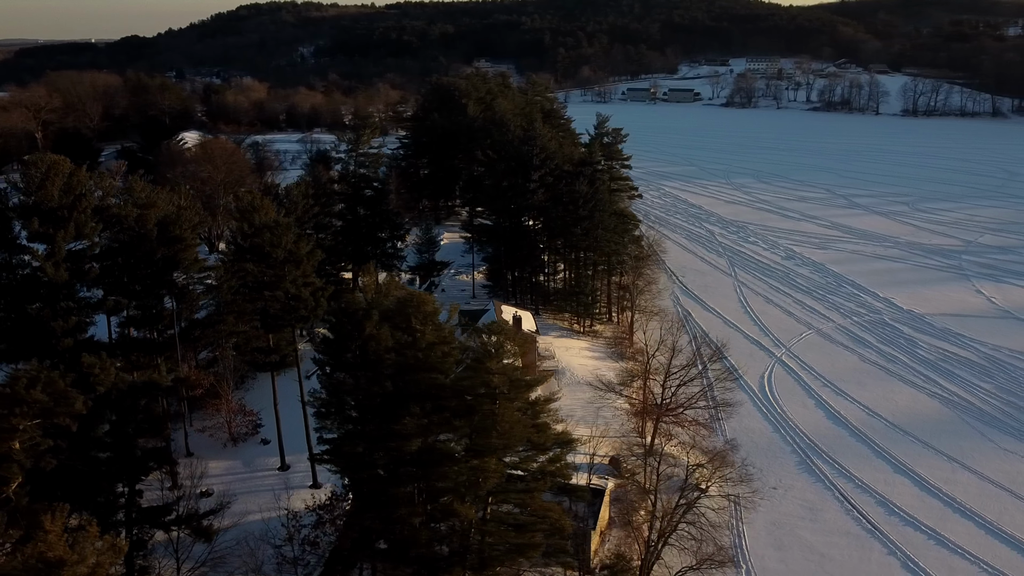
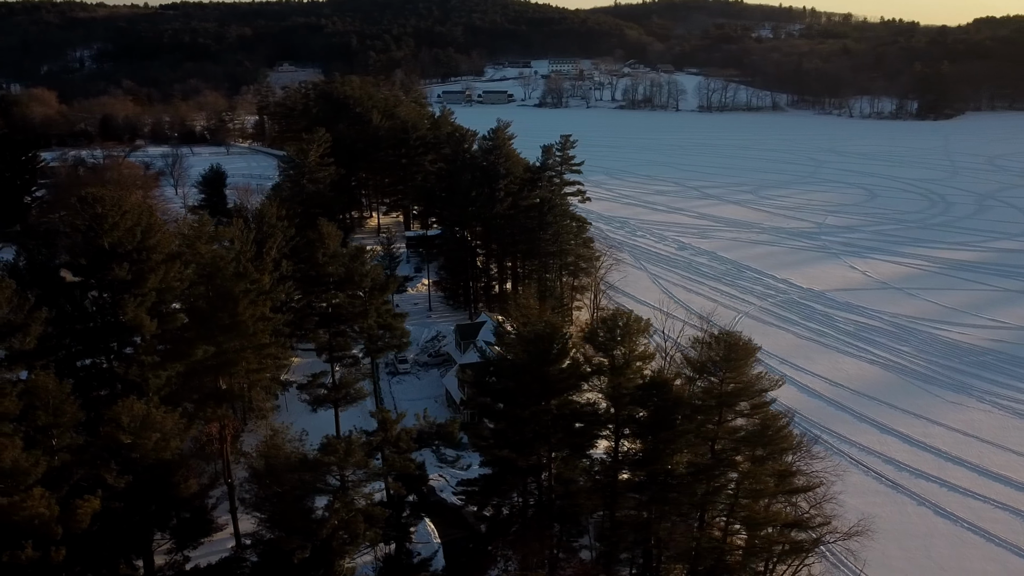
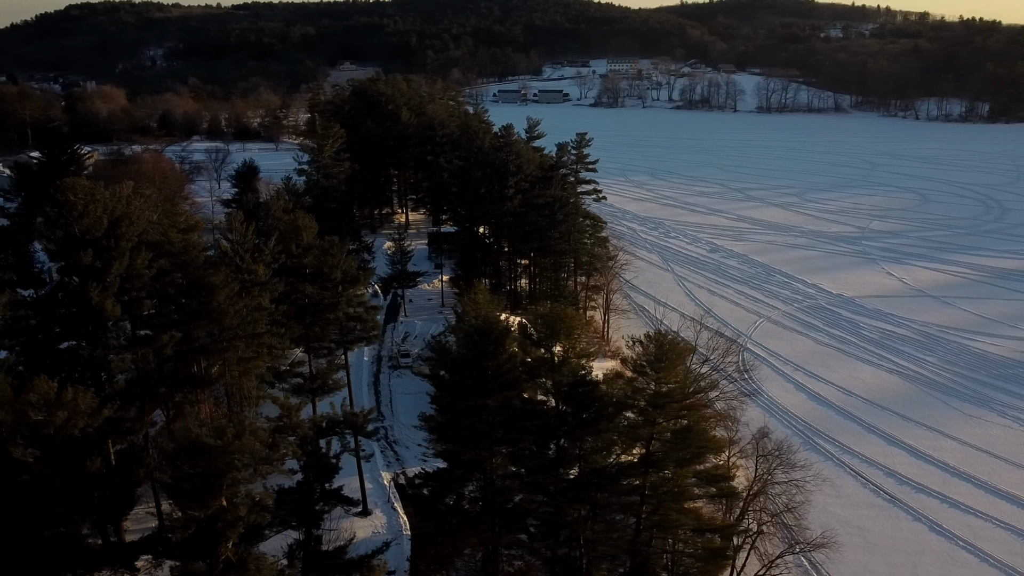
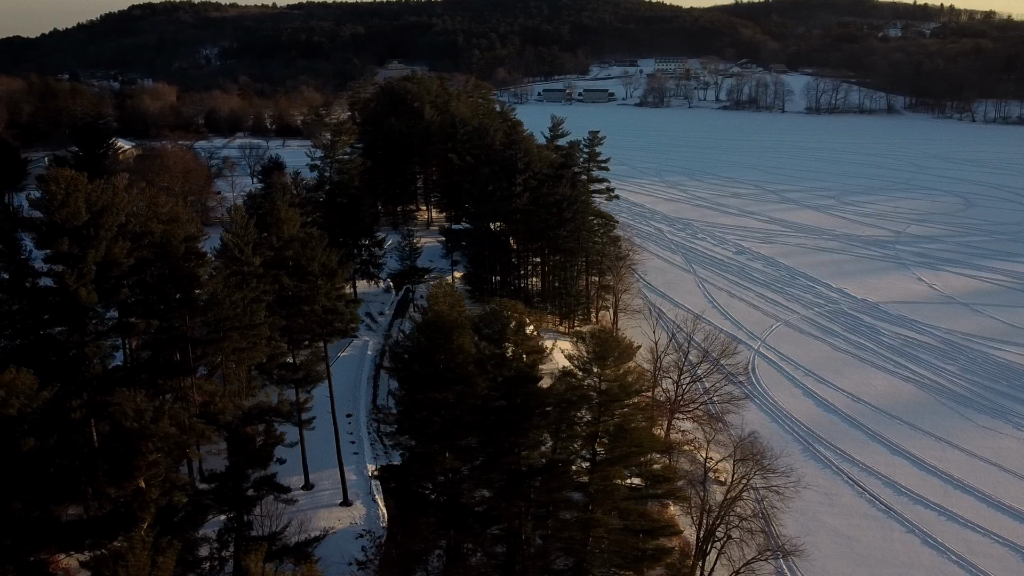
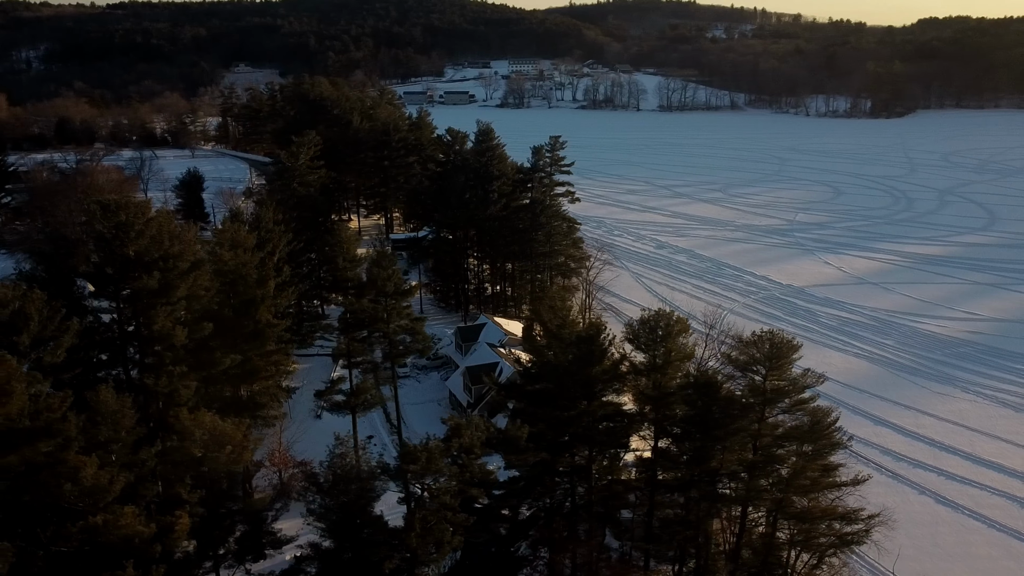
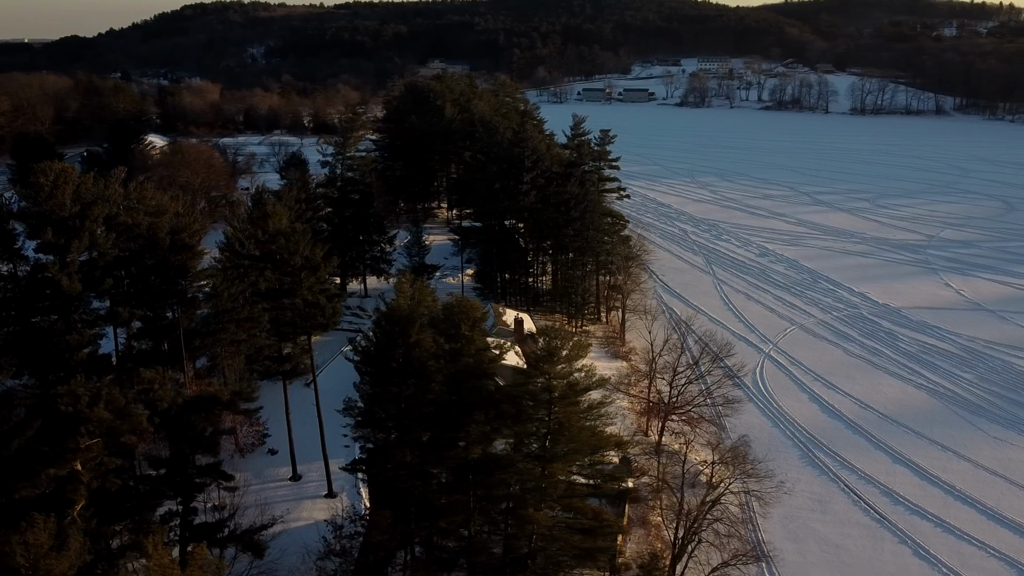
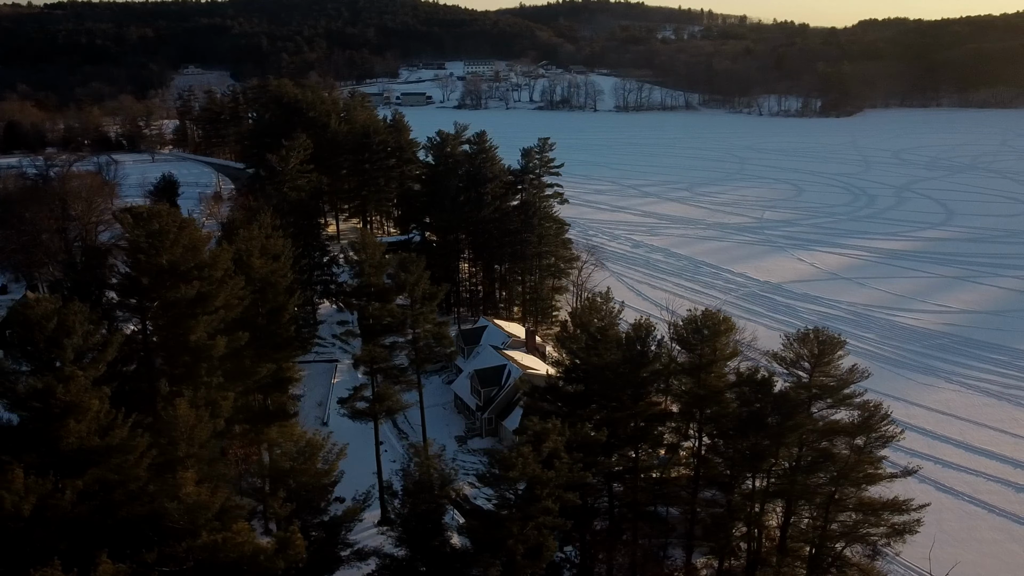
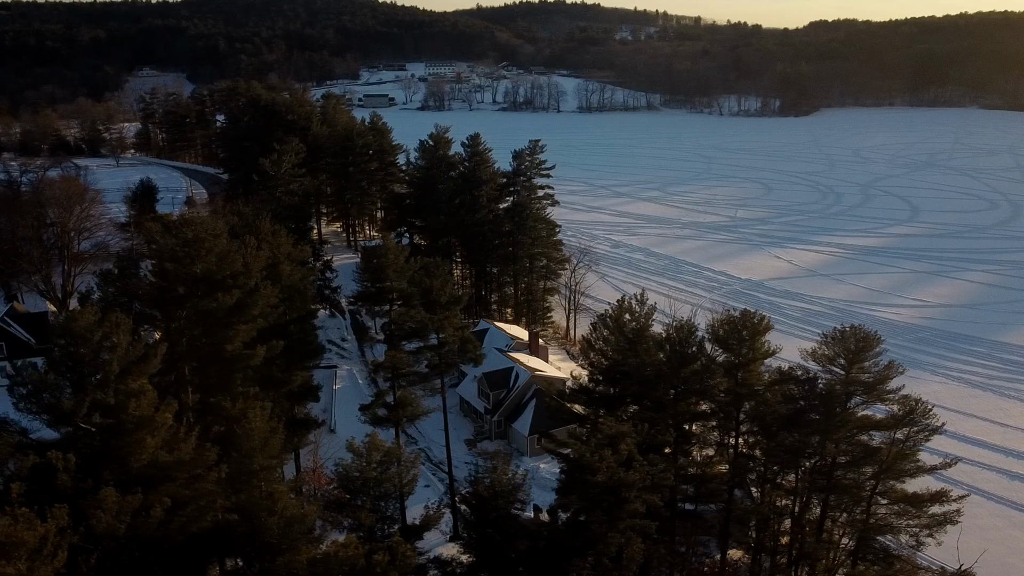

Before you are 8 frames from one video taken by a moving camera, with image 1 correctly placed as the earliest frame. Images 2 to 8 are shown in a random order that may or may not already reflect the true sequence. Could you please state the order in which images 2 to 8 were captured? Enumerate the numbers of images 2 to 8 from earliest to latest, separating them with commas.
6, 4, 3, 2, 5, 7, 8
